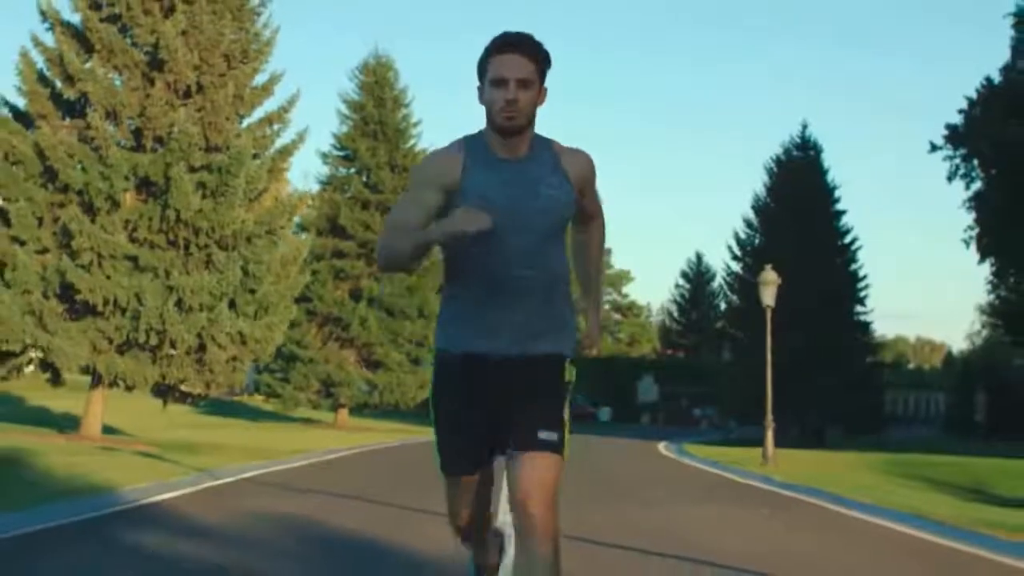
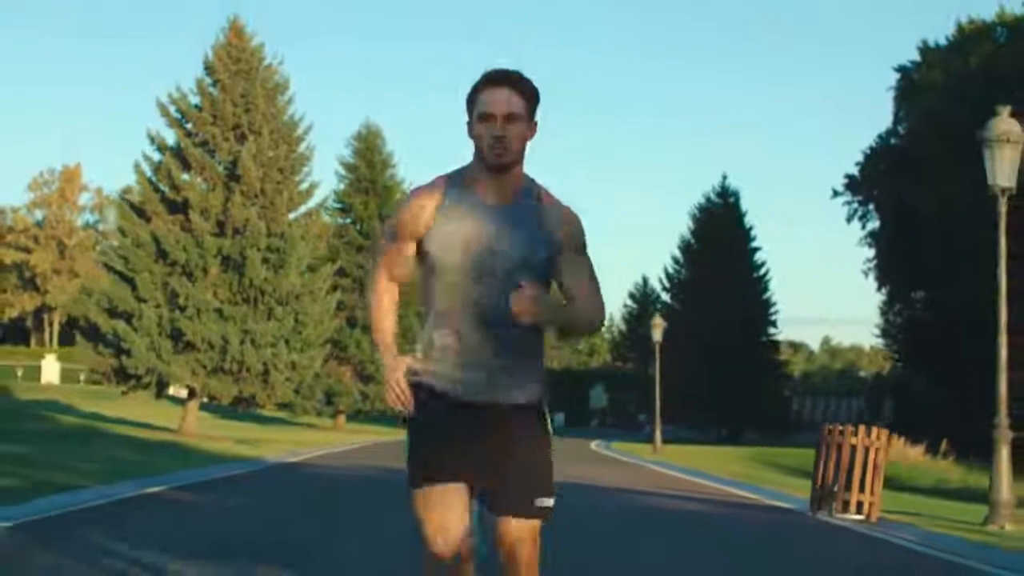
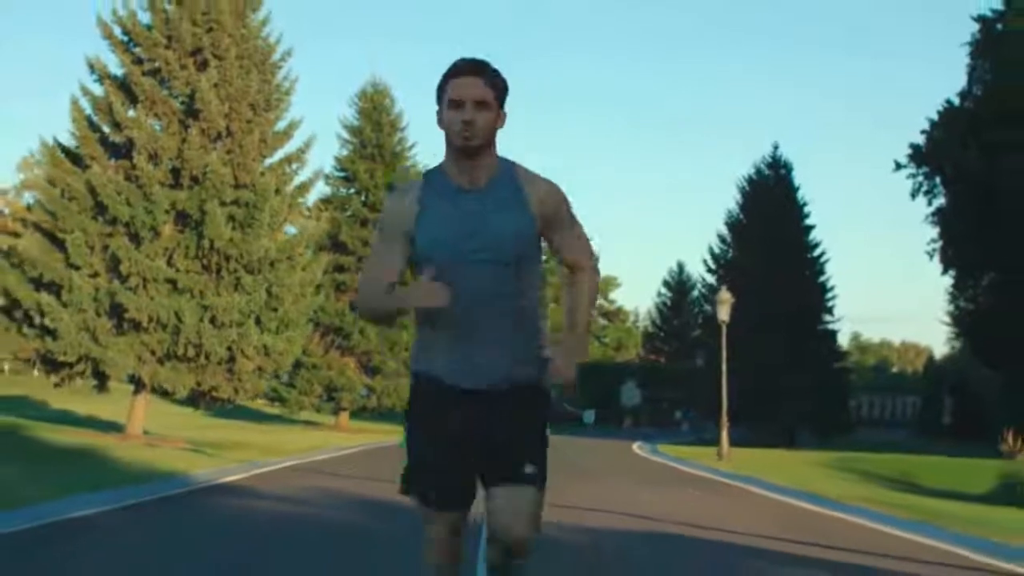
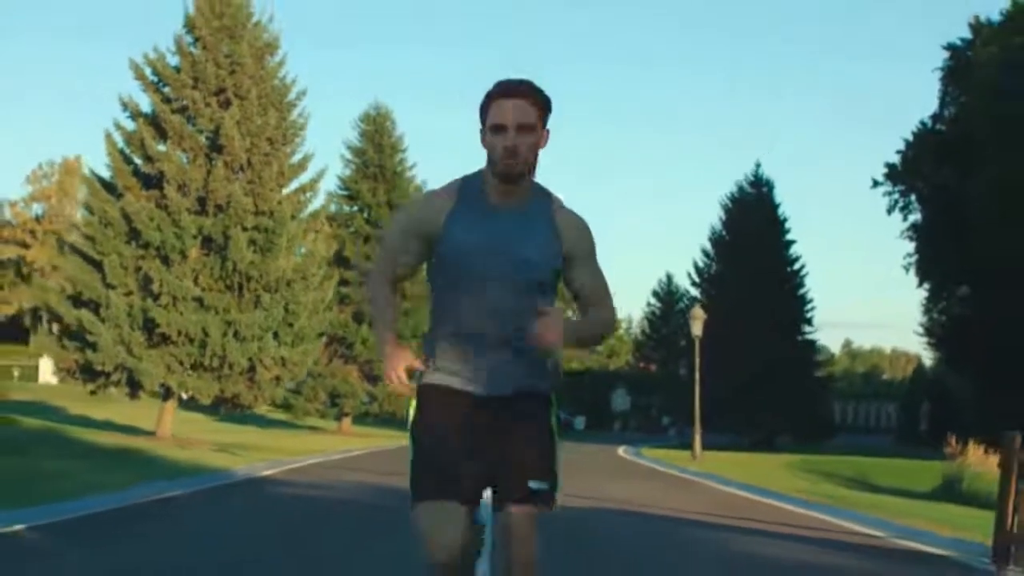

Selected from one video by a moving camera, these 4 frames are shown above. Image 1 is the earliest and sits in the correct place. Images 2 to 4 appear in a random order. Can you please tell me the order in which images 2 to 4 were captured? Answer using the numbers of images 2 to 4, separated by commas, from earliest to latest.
3, 4, 2
